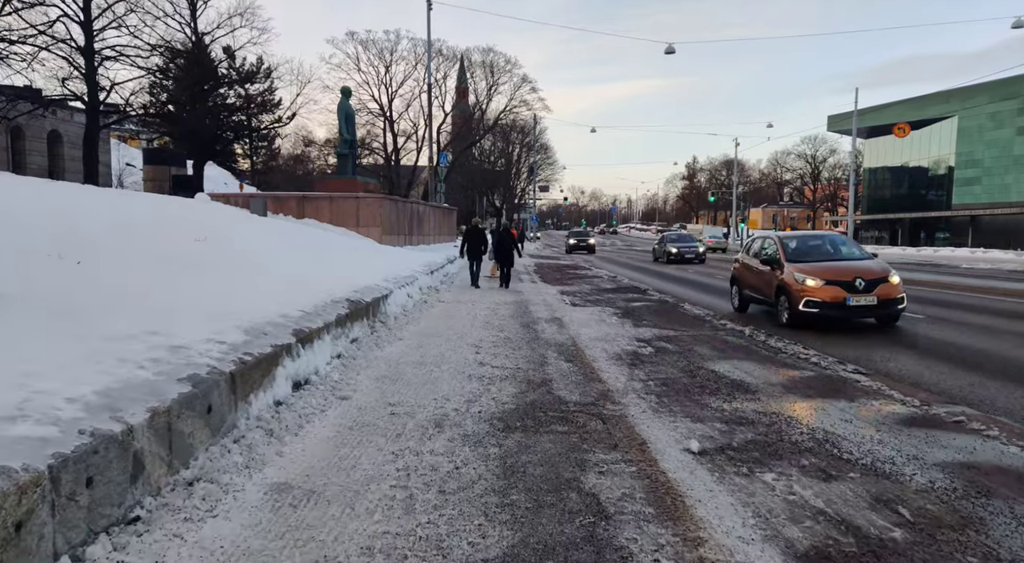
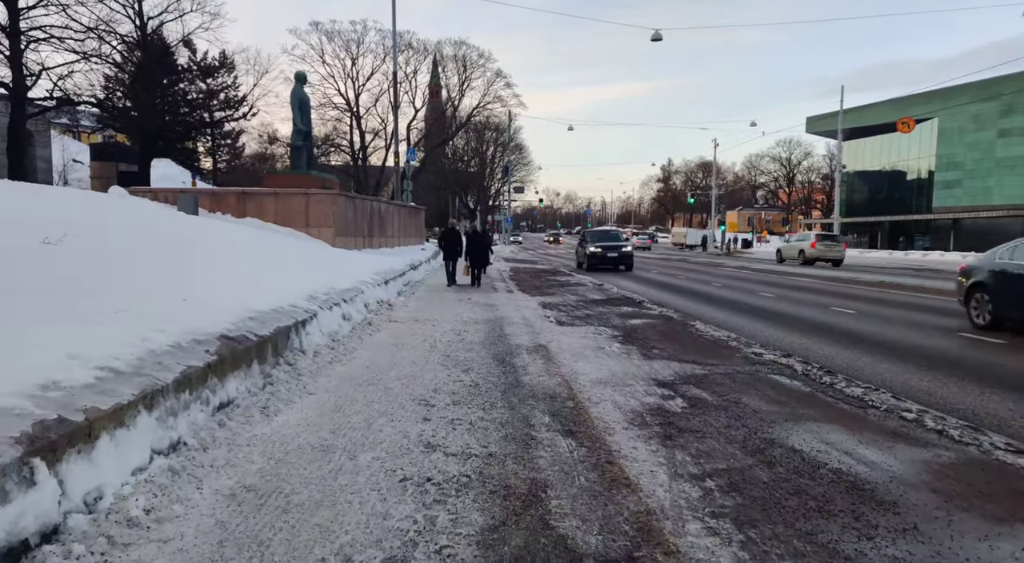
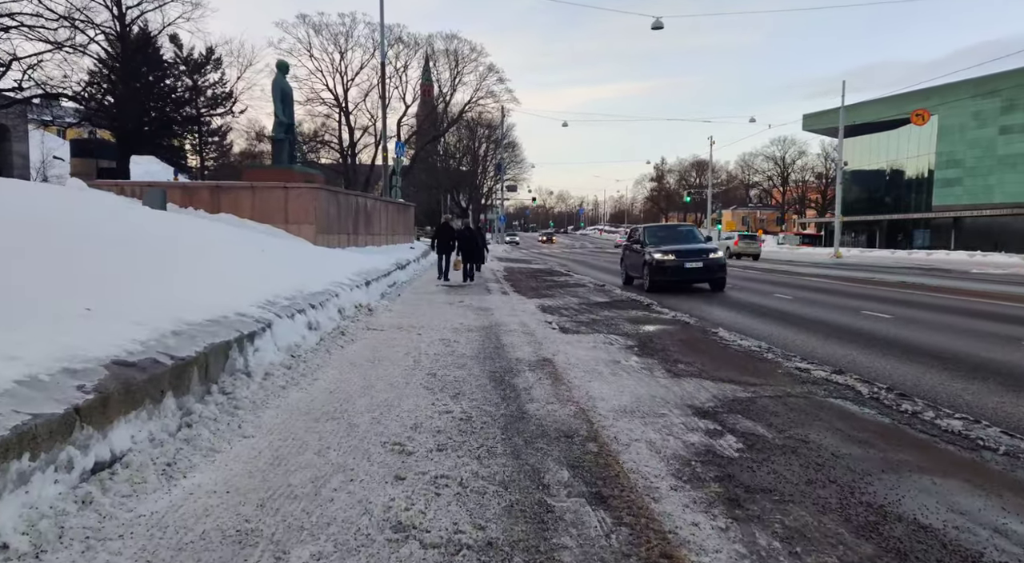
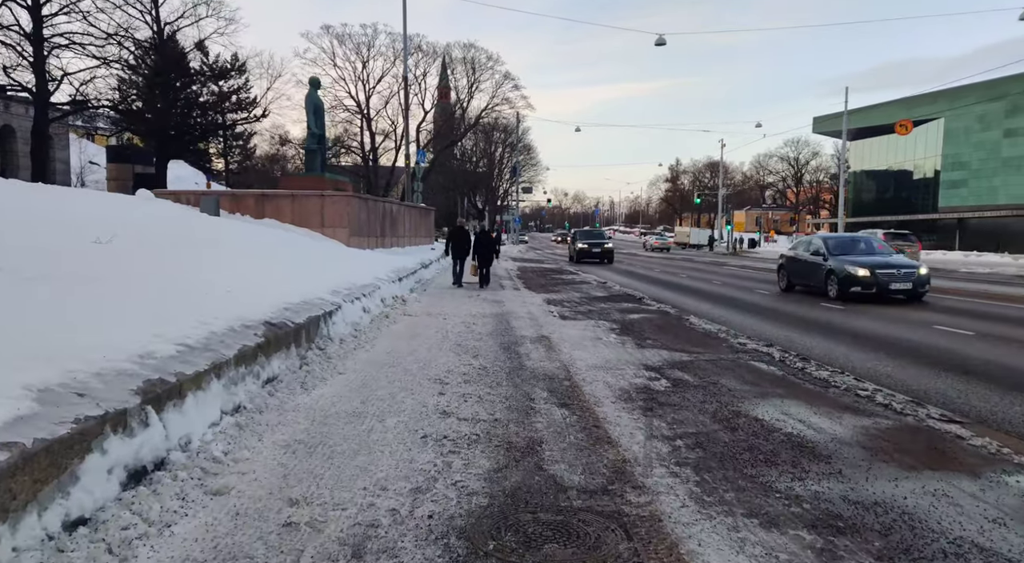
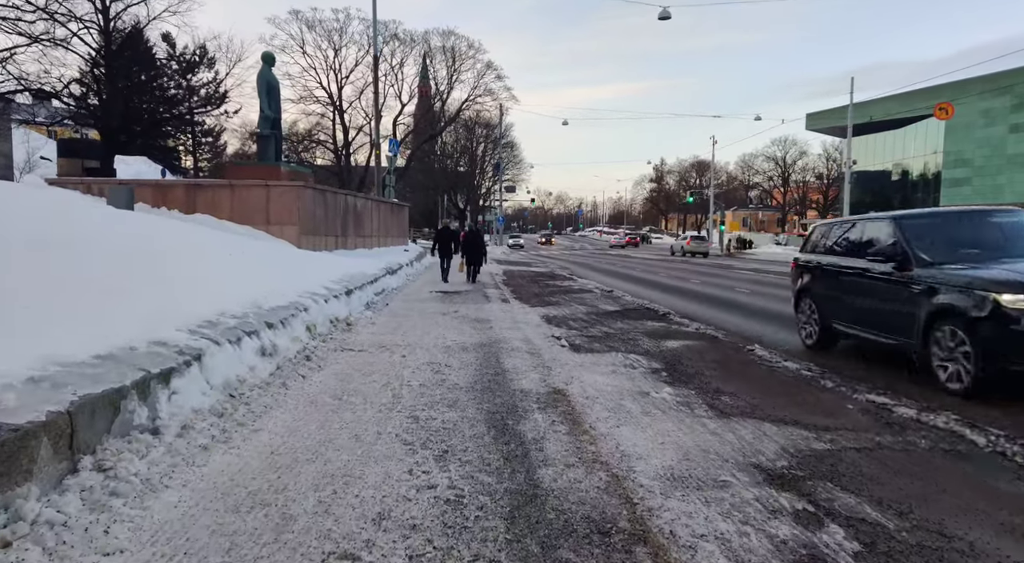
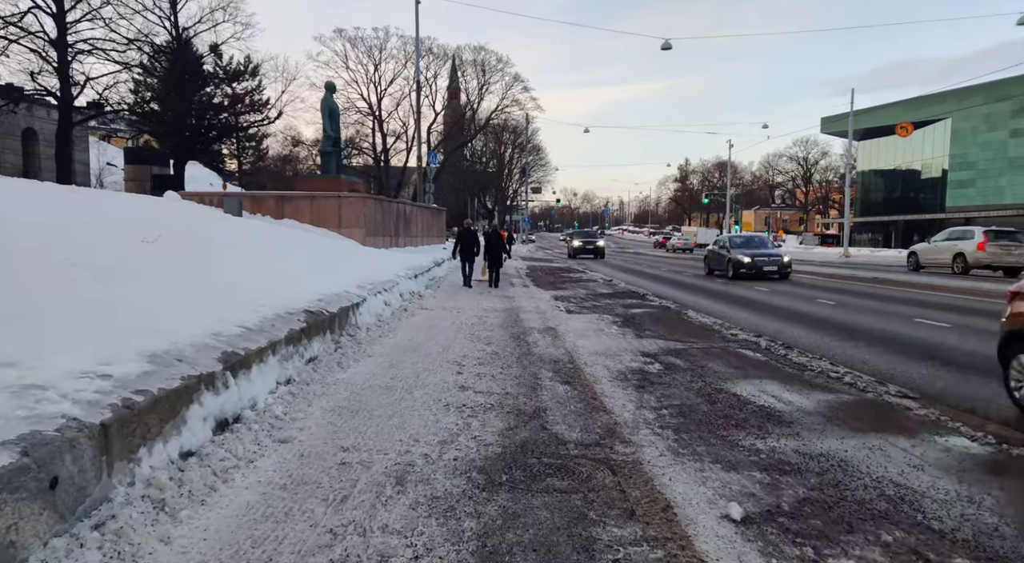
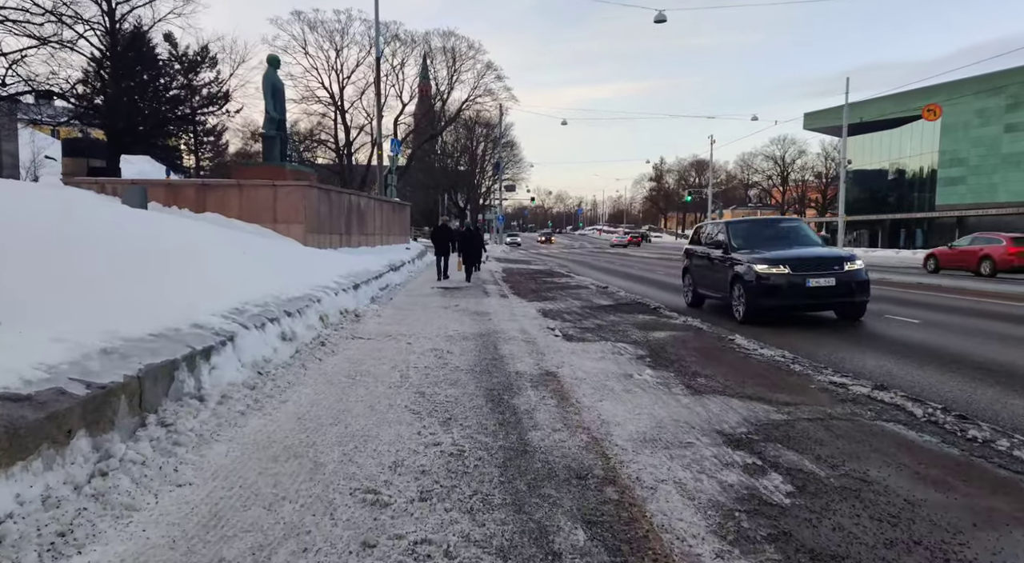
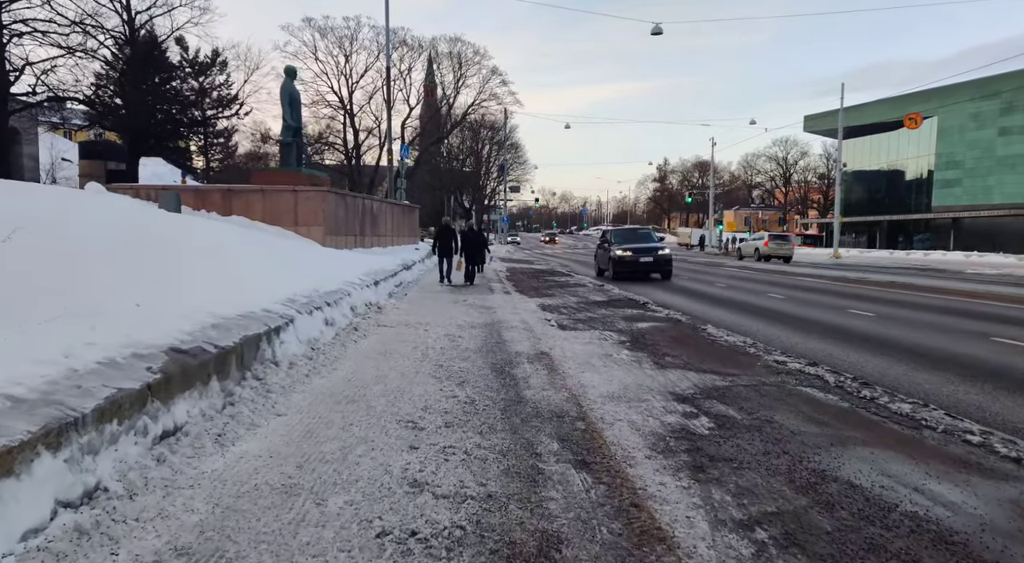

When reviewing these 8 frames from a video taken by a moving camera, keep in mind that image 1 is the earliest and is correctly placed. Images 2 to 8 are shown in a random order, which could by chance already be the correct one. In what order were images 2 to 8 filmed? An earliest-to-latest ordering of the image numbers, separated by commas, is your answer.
6, 4, 2, 8, 3, 7, 5
